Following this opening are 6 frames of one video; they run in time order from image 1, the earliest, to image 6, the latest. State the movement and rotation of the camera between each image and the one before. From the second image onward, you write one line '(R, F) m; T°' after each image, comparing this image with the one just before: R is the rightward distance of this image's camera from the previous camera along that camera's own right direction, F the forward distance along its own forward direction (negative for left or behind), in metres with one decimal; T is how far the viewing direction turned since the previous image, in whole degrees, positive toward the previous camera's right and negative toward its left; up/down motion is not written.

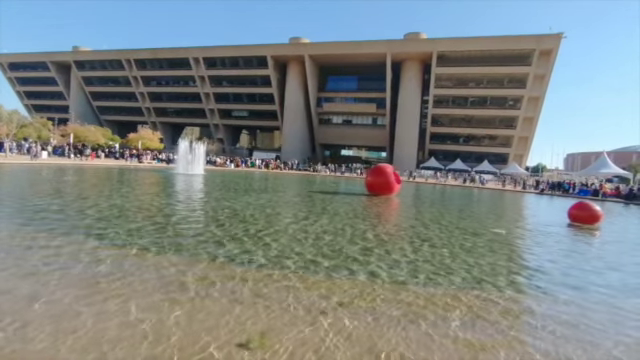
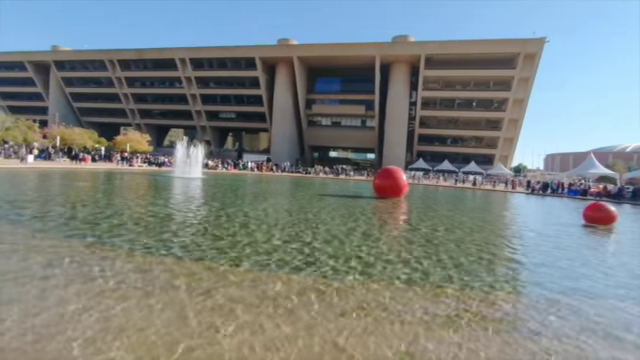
(-0.7, 0.0) m; +3°
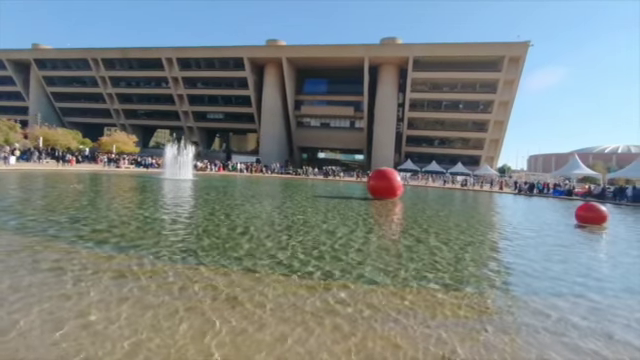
(-0.3, 0.0) m; +2°
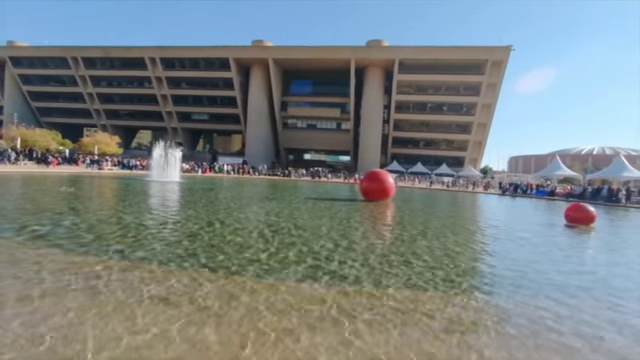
(-0.4, 0.0) m; +3°
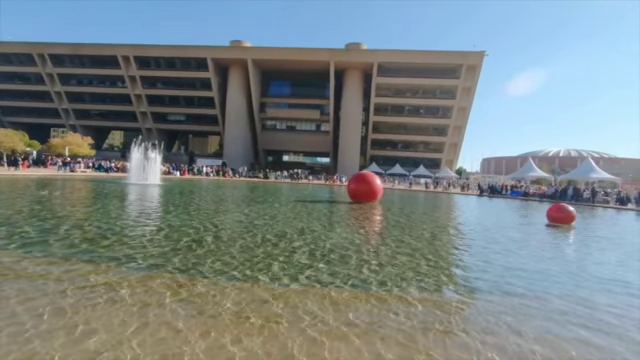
(-0.5, 0.0) m; +4°
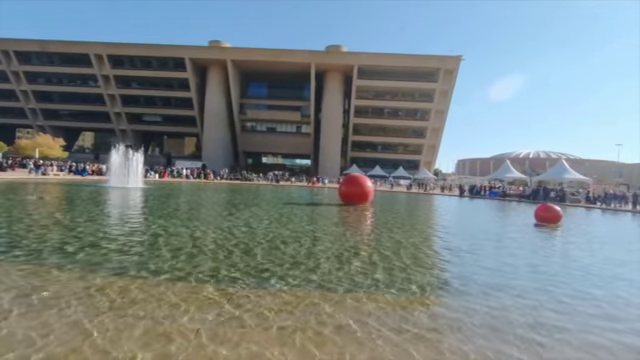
(-0.6, +0.1) m; +4°
